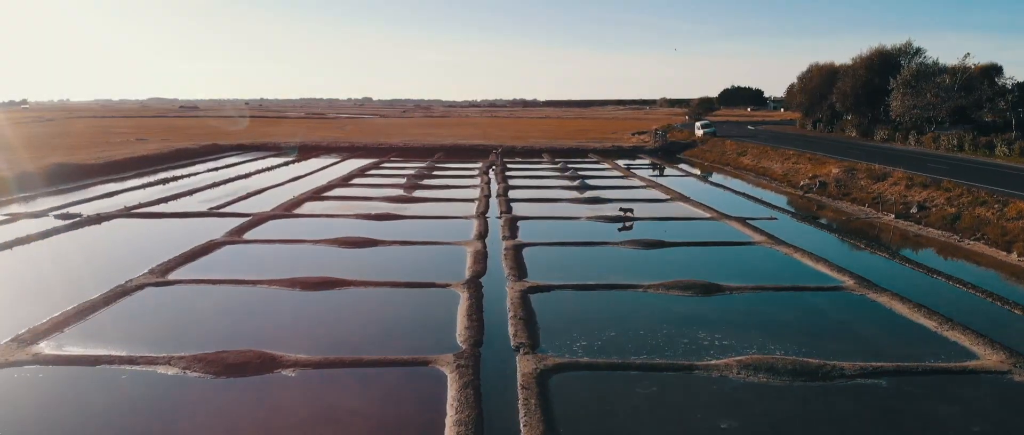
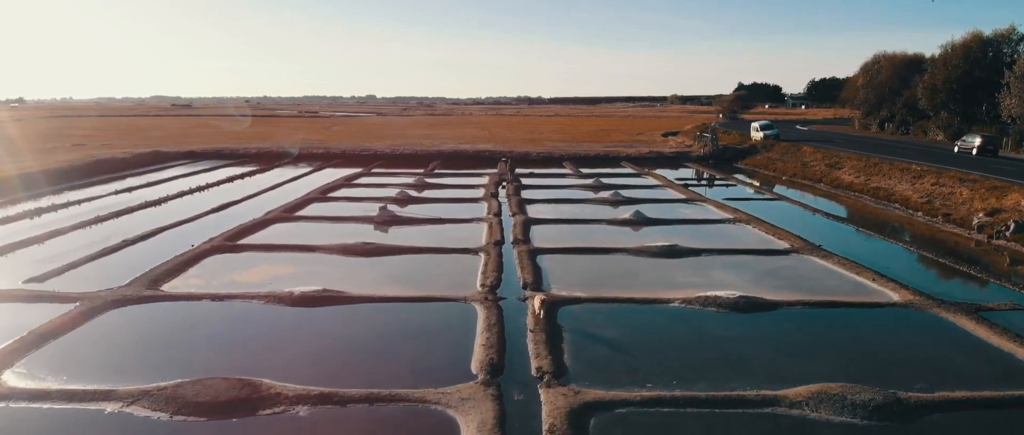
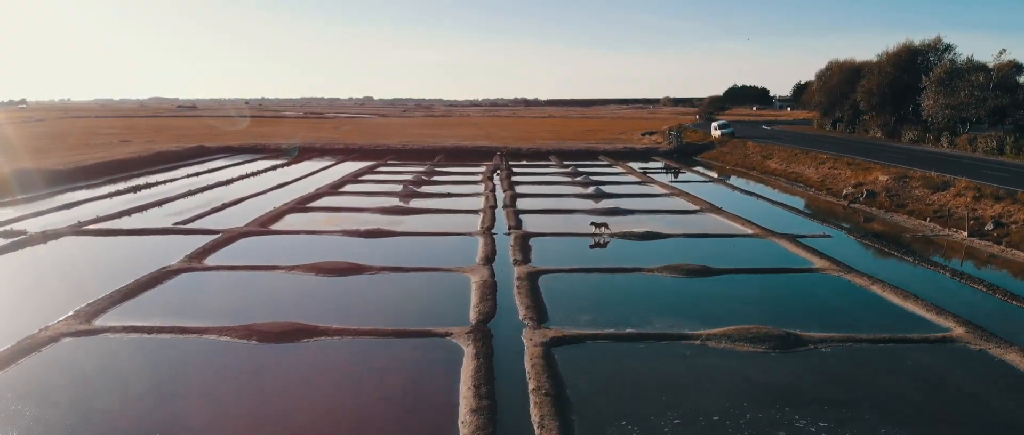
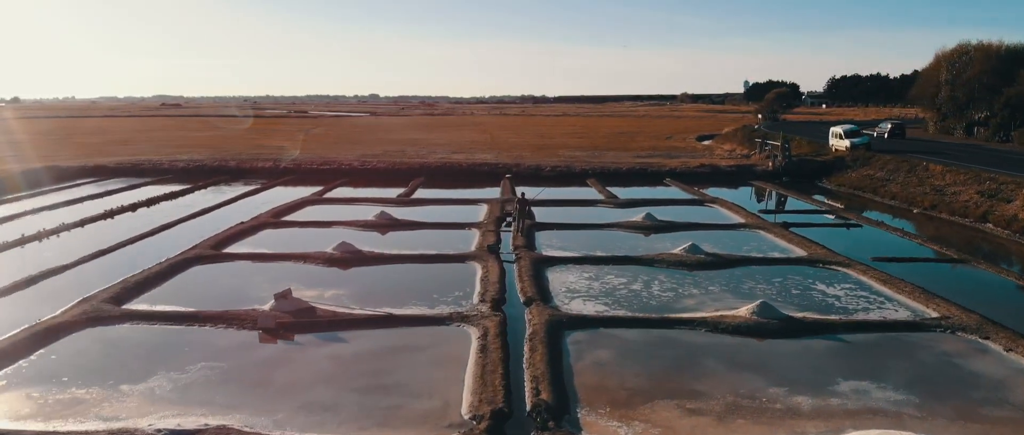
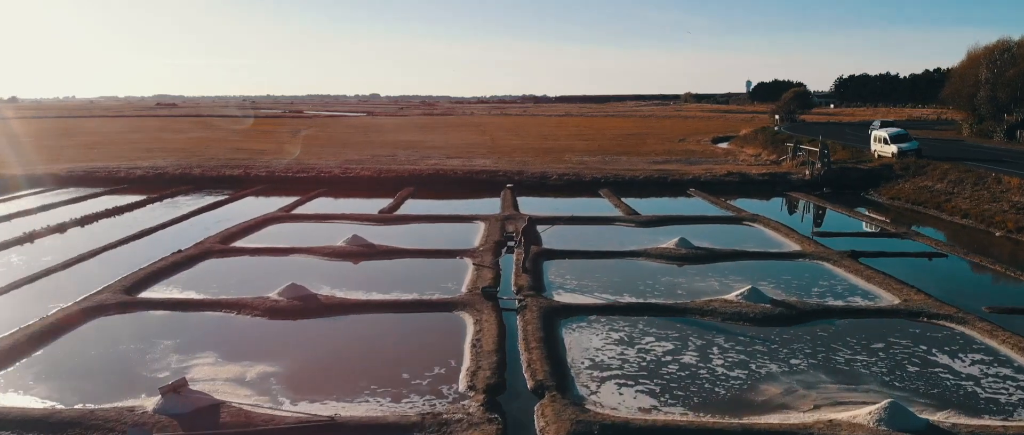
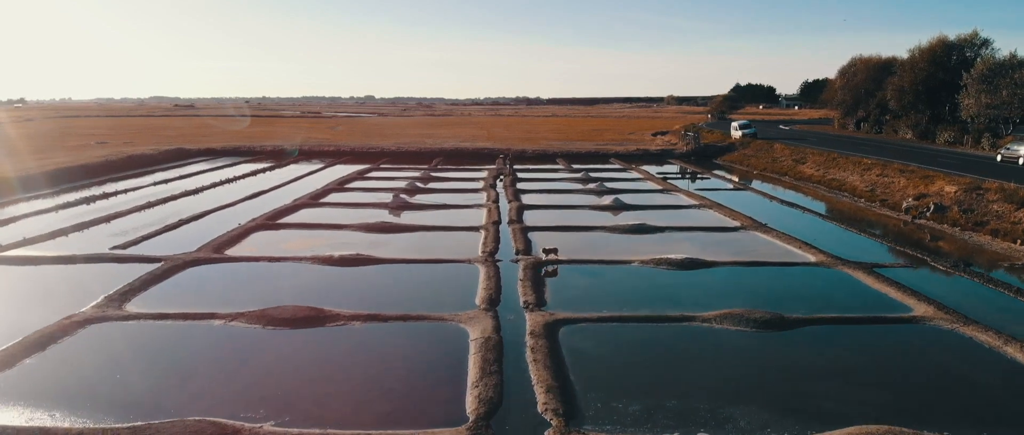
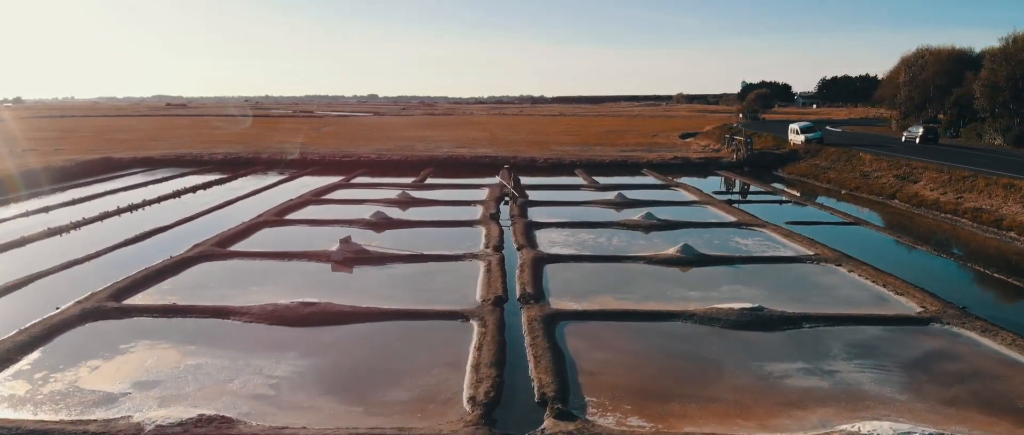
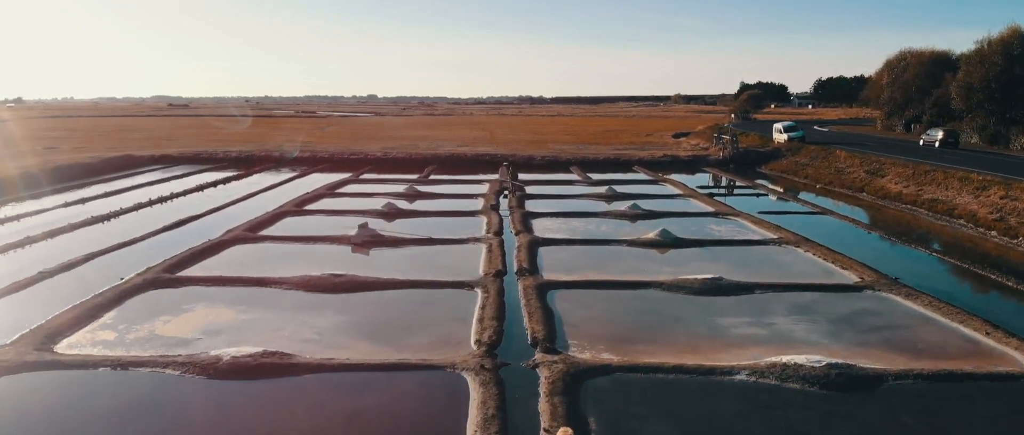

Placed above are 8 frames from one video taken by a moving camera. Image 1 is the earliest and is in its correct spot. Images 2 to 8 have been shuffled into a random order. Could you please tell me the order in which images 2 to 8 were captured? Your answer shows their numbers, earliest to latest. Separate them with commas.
3, 6, 2, 8, 7, 4, 5
